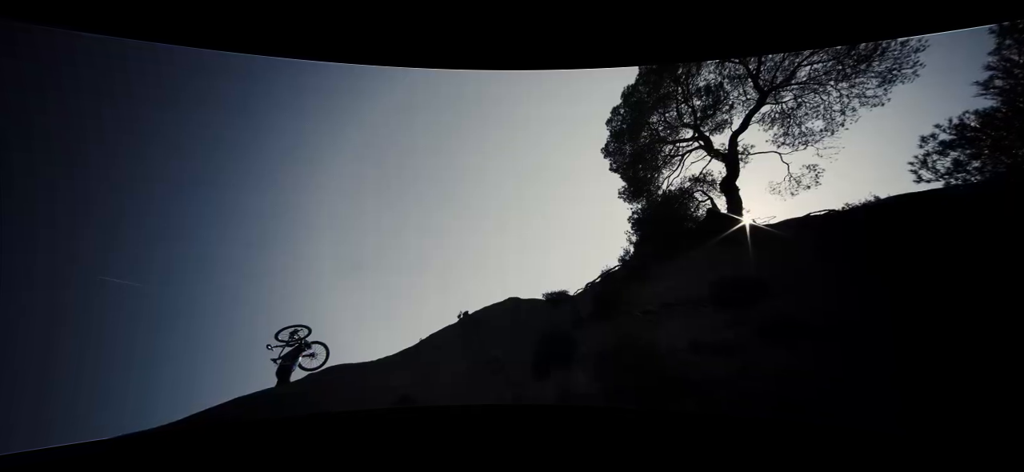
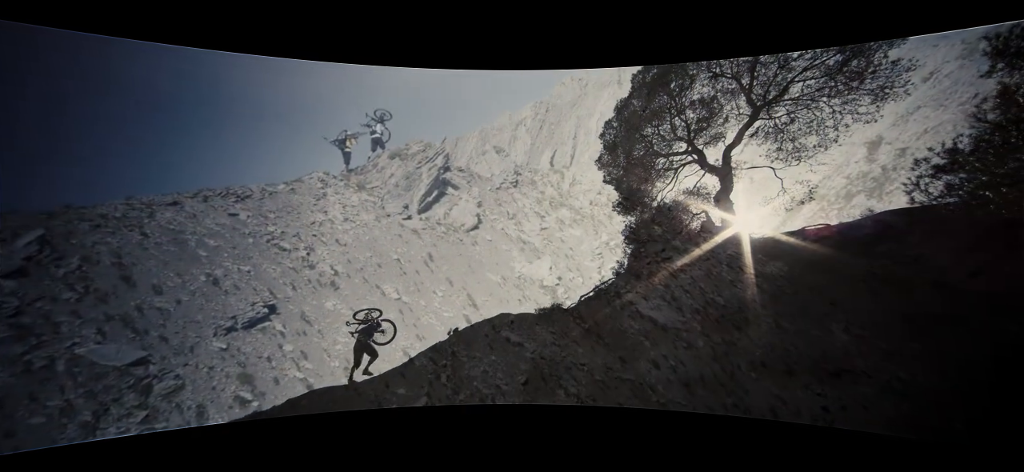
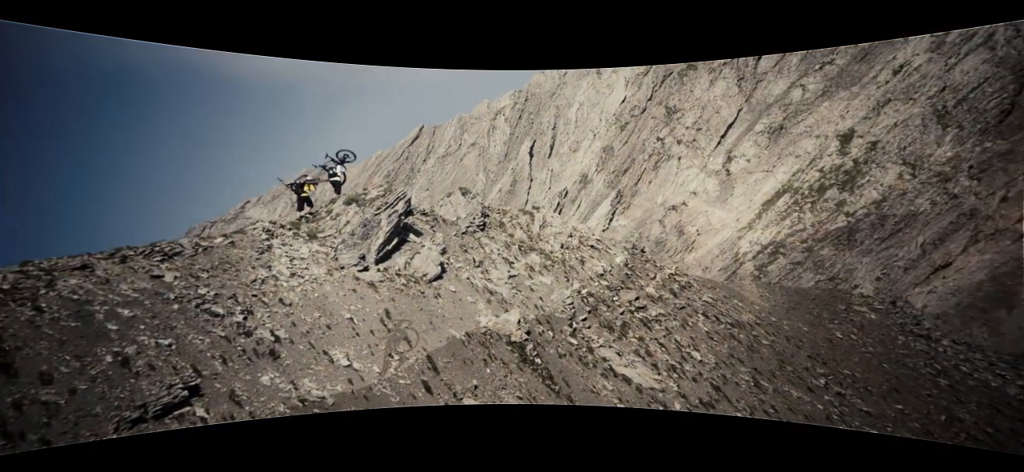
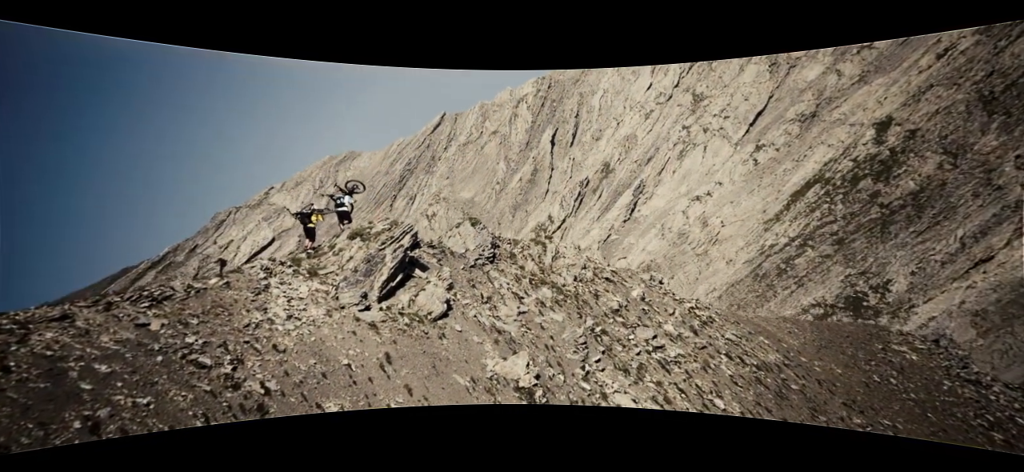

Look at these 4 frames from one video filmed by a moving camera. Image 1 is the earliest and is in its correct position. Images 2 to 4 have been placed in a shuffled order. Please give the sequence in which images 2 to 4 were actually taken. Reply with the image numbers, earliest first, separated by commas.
2, 3, 4
